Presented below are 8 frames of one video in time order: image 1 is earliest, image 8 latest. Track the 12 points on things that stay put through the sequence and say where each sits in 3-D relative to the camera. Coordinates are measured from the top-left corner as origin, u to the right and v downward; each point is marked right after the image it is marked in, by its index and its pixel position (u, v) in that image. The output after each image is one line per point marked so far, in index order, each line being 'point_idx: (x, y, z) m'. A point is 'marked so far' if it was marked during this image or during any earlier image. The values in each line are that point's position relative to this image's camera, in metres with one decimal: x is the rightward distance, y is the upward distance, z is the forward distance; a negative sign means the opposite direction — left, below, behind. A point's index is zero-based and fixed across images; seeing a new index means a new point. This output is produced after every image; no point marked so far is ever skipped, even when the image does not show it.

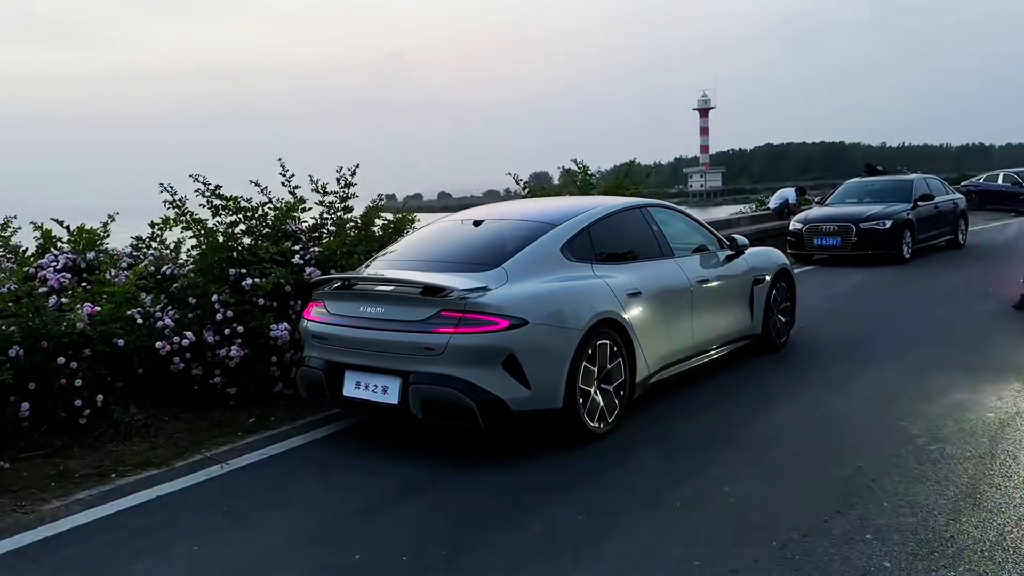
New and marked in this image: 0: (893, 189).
0: (+7.0, +1.8, +15.6) m
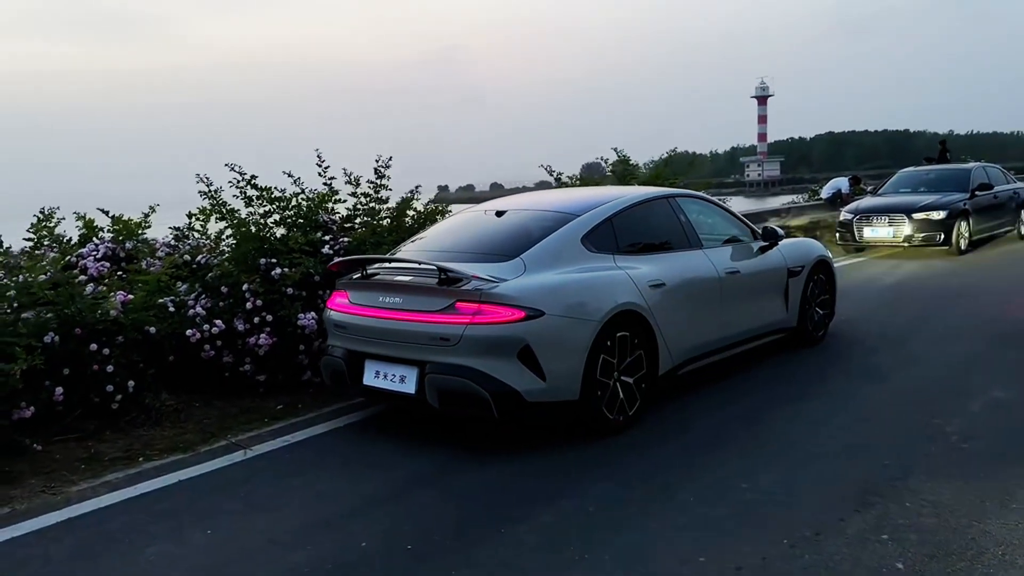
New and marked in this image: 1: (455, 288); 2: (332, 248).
0: (+7.7, +1.9, +15.1) m
1: (-0.3, 0.0, +4.8) m
2: (-1.5, +0.3, +6.9) m
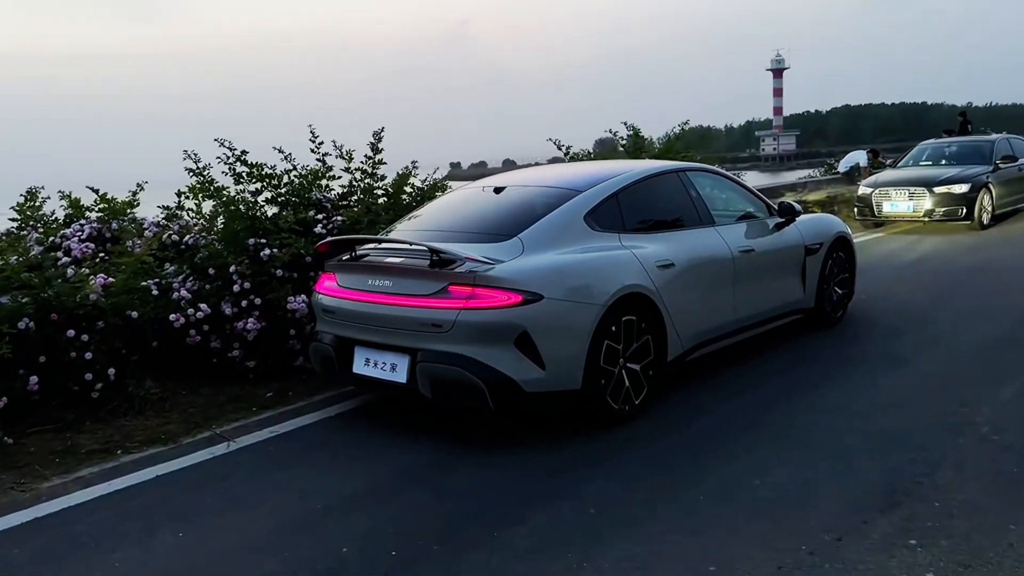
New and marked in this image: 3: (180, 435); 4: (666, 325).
0: (+7.9, +2.4, +14.6) m
1: (-0.3, +0.1, +4.5) m
2: (-1.5, +0.5, +6.6) m
3: (-2.0, -0.9, +5.1) m
4: (+0.9, -0.2, +5.1) m
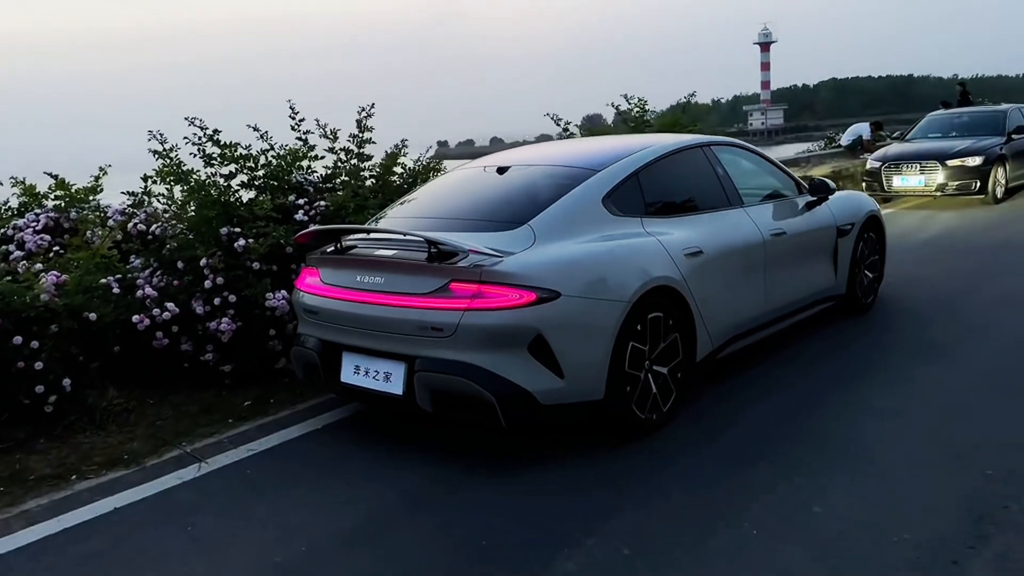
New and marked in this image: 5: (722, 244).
0: (+7.8, +2.7, +14.0) m
1: (-0.3, +0.1, +3.9) m
2: (-1.4, +0.5, +5.9) m
3: (-1.9, -0.9, +4.5) m
4: (+1.0, -0.2, +4.5) m
5: (+1.2, +0.2, +4.8) m
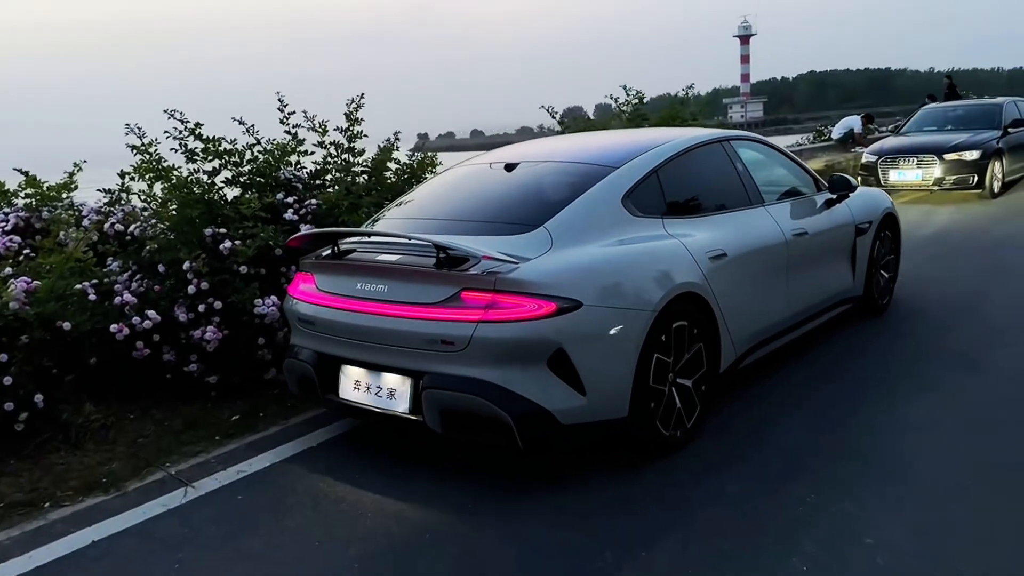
0: (+7.6, +2.8, +13.8) m
1: (-0.2, +0.1, +3.5) m
2: (-1.4, +0.5, +5.6) m
3: (-1.9, -0.9, +4.2) m
4: (+1.0, -0.2, +4.2) m
5: (+1.2, +0.2, +4.5) m
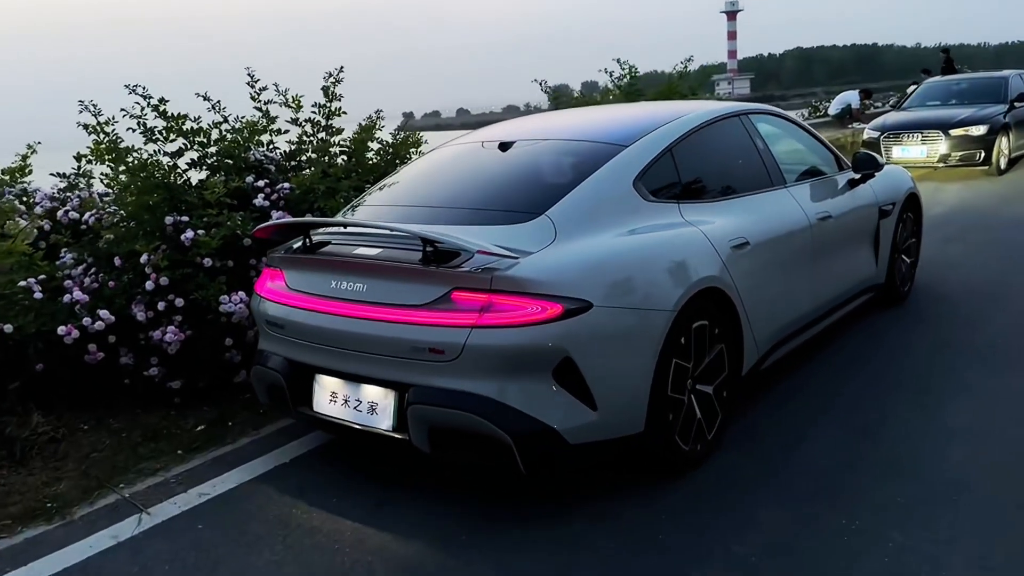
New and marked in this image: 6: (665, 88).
0: (+7.4, +3.1, +13.4) m
1: (-0.2, +0.1, +3.0) m
2: (-1.5, +0.5, +5.1) m
3: (-1.9, -0.9, +3.7) m
4: (+1.0, -0.2, +3.8) m
5: (+1.2, +0.3, +4.0) m
6: (+1.8, +2.3, +9.8) m
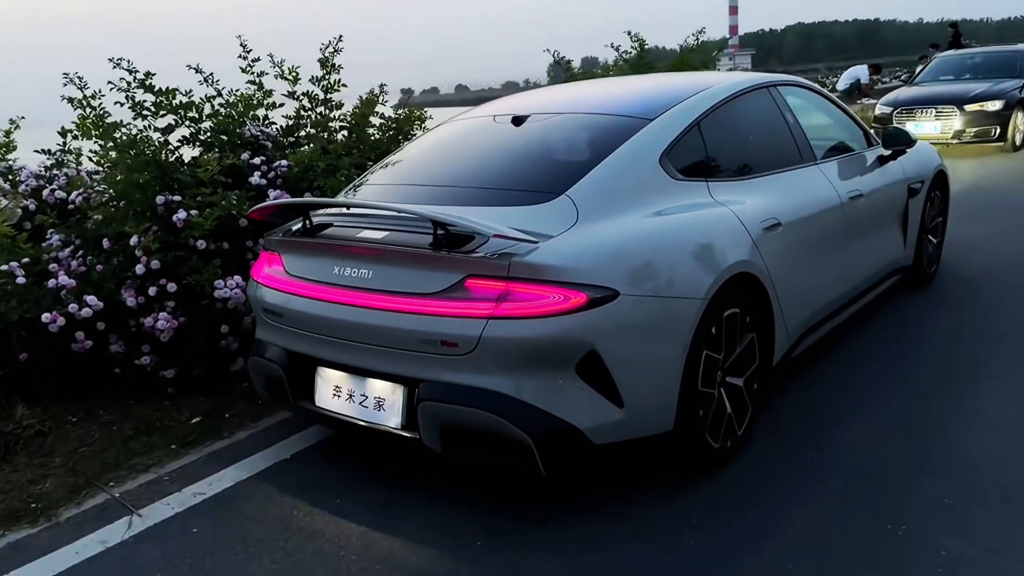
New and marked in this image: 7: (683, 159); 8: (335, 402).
0: (+7.4, +3.5, +13.1) m
1: (-0.2, +0.1, +2.8) m
2: (-1.4, +0.6, +4.8) m
3: (-1.8, -0.9, +3.4) m
4: (+1.1, -0.1, +3.5) m
5: (+1.3, +0.3, +3.8) m
6: (+1.8, +2.5, +9.5) m
7: (+0.7, +0.5, +3.4) m
8: (-0.7, -0.4, +3.2) m
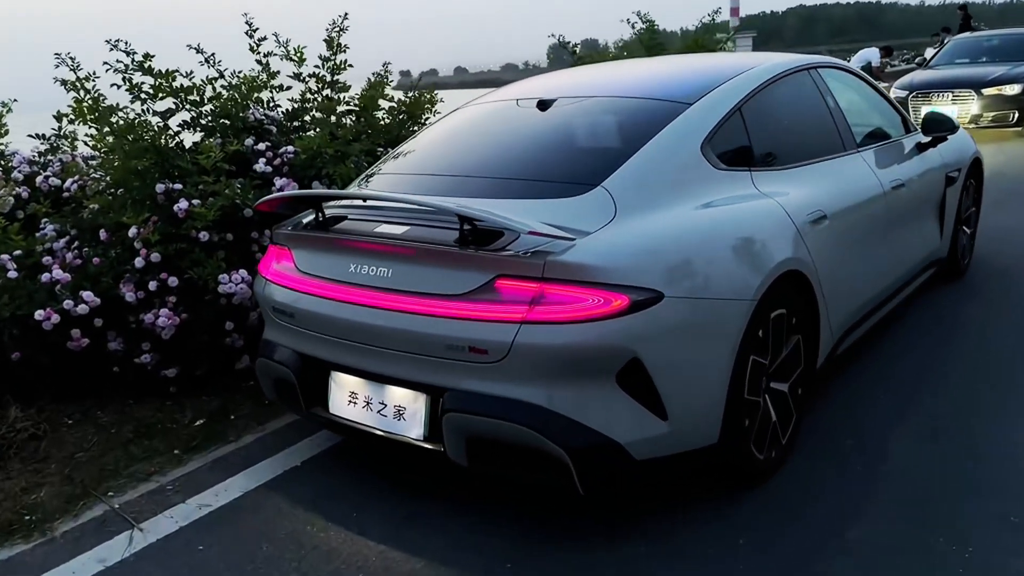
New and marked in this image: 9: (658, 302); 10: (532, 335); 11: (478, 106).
0: (+7.5, +3.6, +12.8) m
1: (-0.1, +0.1, +2.5) m
2: (-1.3, +0.7, +4.6) m
3: (-1.7, -0.8, +3.2) m
4: (+1.2, -0.1, +3.3) m
5: (+1.4, +0.3, +3.5) m
6: (+1.9, +2.6, +9.2) m
7: (+0.8, +0.5, +3.2) m
8: (-0.6, -0.4, +3.0) m
9: (+0.4, 0.0, +2.5) m
10: (+0.1, -0.1, +2.5) m
11: (-0.2, +0.9, +4.0) m
